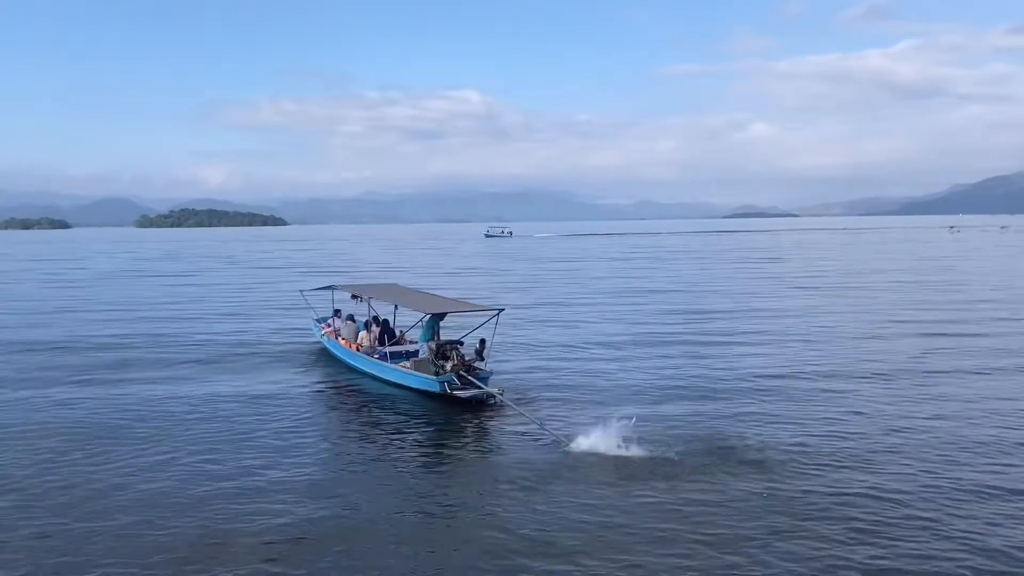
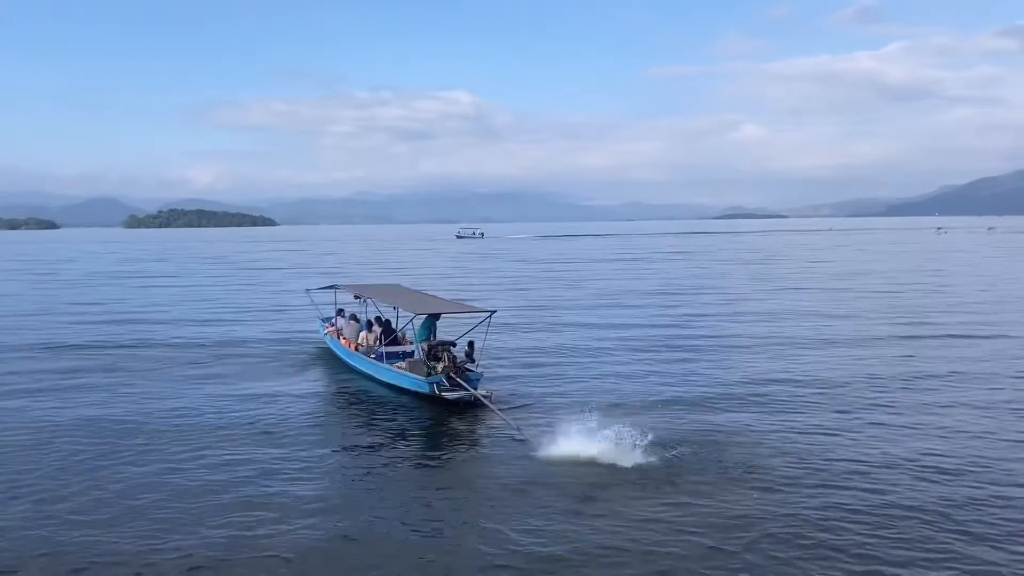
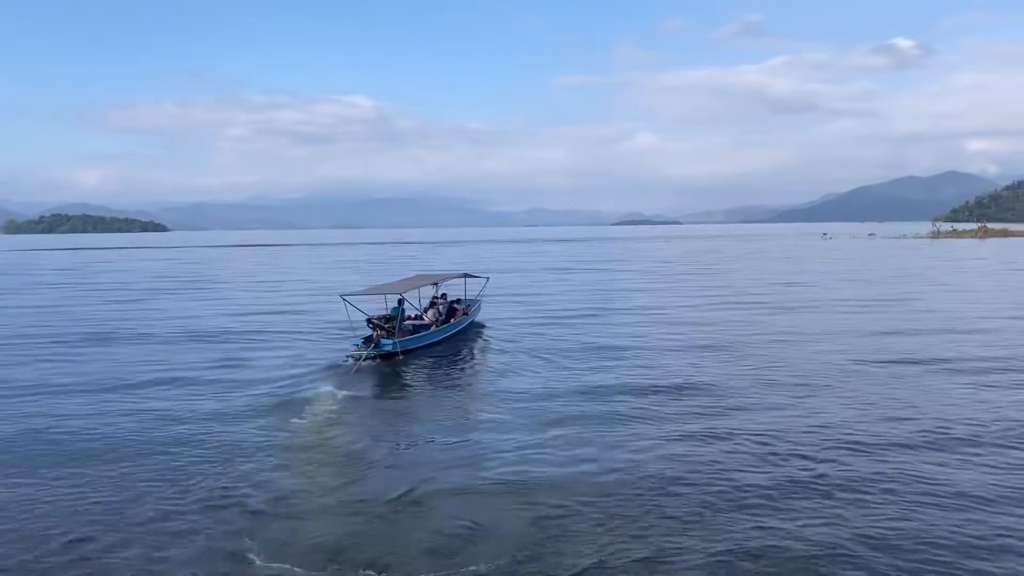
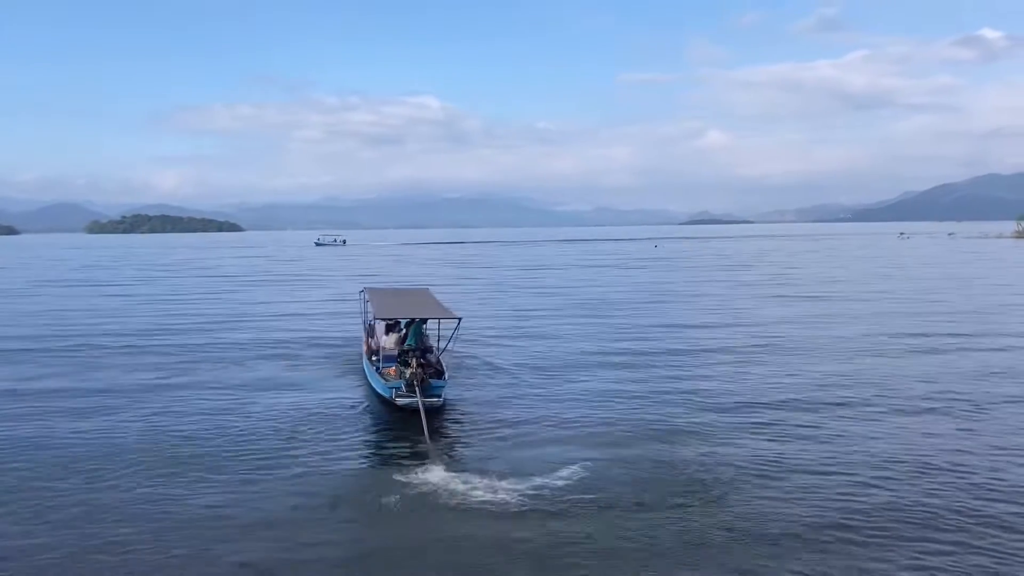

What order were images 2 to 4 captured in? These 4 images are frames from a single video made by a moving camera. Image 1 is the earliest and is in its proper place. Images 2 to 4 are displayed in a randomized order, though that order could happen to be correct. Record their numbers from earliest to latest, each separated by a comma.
2, 4, 3
